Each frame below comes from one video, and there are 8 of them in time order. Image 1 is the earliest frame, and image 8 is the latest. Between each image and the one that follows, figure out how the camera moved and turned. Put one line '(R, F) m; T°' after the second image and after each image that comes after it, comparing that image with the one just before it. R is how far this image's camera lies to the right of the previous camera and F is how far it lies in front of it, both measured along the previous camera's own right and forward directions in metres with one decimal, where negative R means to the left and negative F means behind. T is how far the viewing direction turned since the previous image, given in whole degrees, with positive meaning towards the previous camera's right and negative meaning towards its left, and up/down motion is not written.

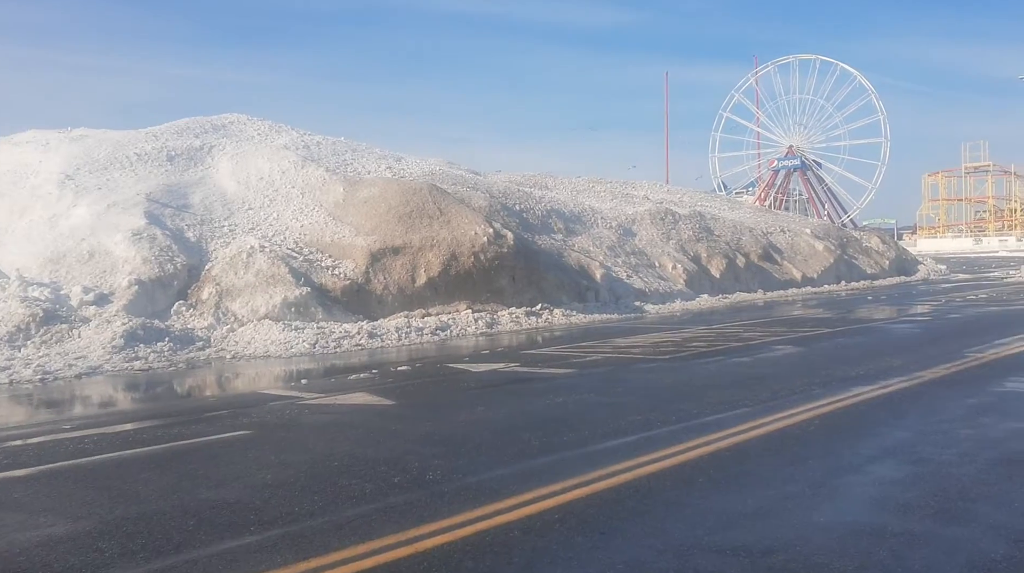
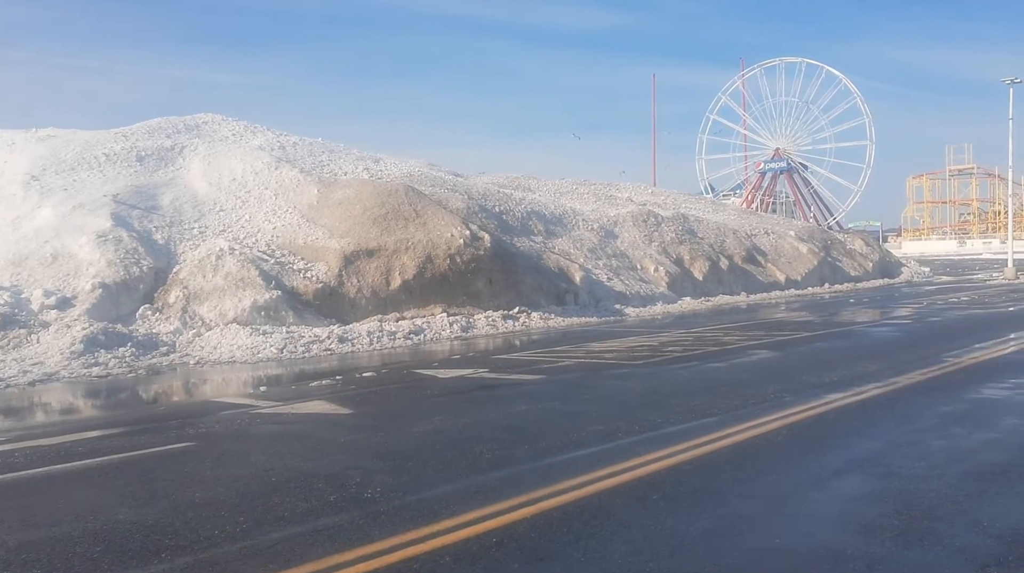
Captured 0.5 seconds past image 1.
(+0.3, +0.4) m; +1°
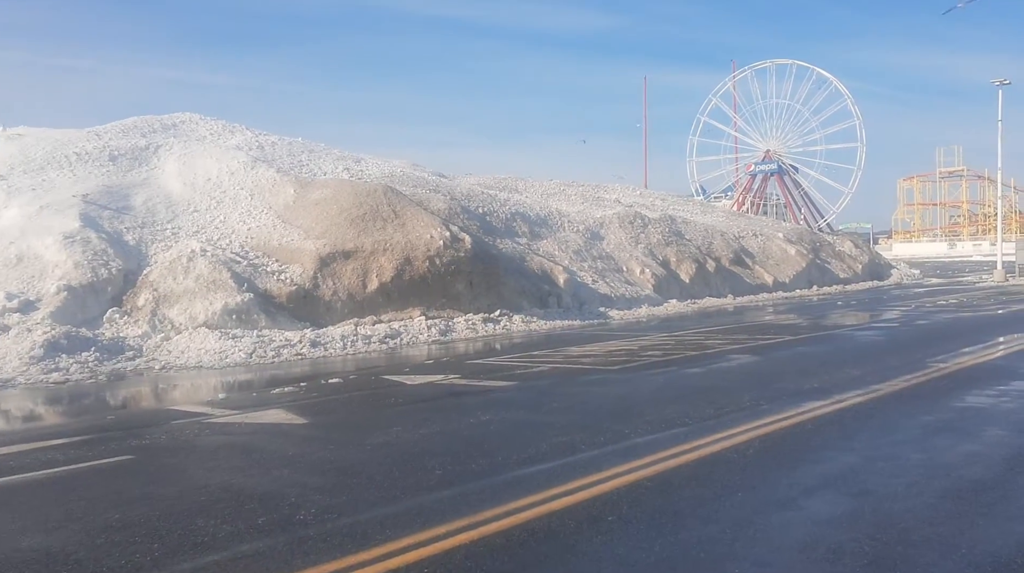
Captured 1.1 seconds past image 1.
(+0.3, +0.5) m; 0°
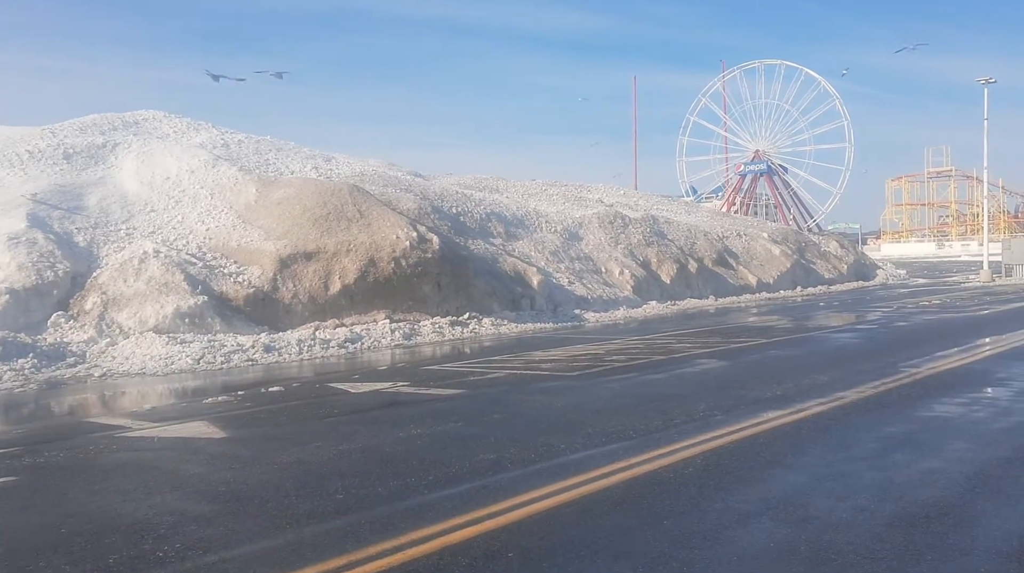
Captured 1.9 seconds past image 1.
(+0.6, +0.7) m; 0°
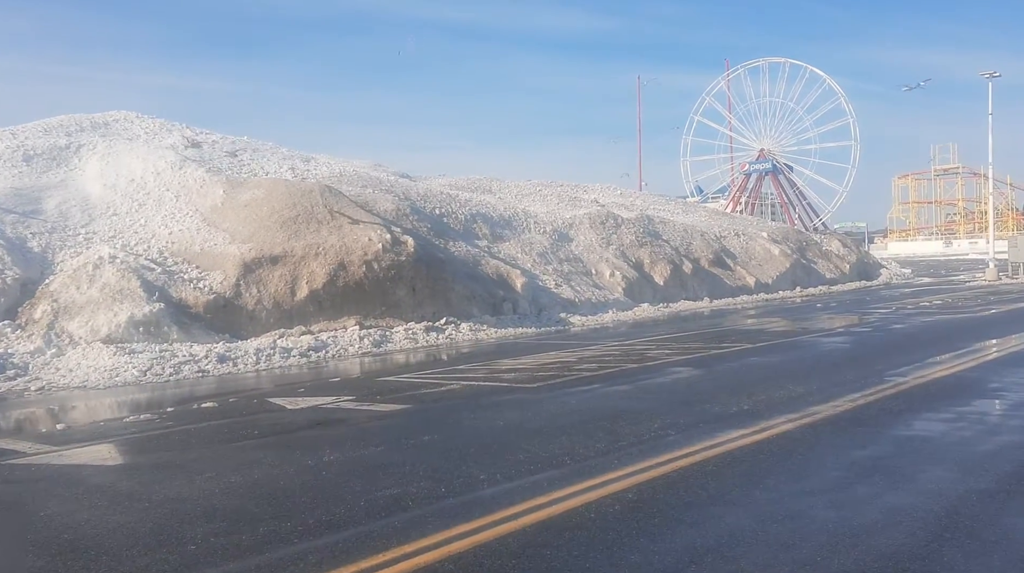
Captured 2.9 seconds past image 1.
(+0.7, +1.0) m; 0°
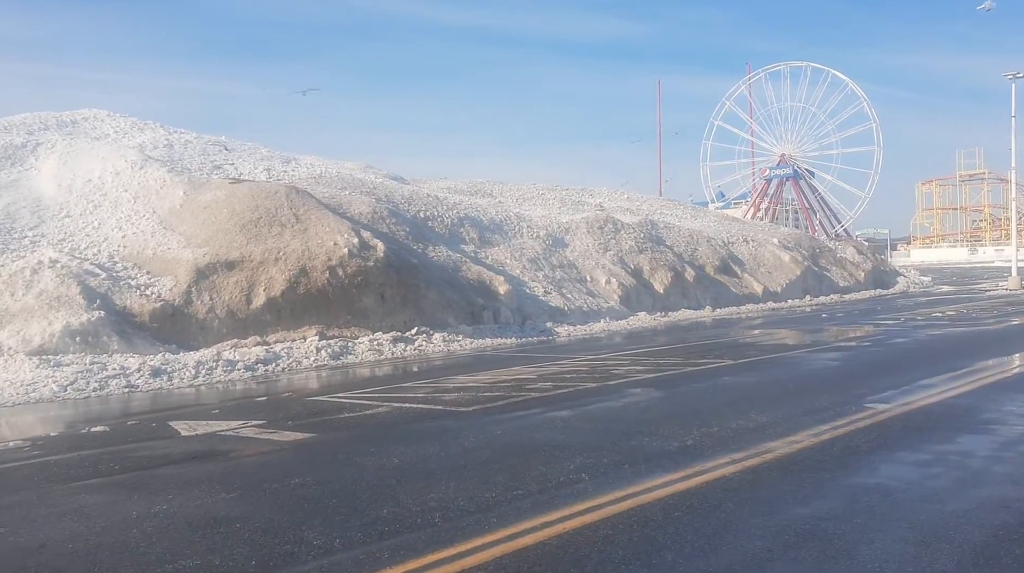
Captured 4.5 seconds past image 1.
(+1.1, +1.4) m; -1°
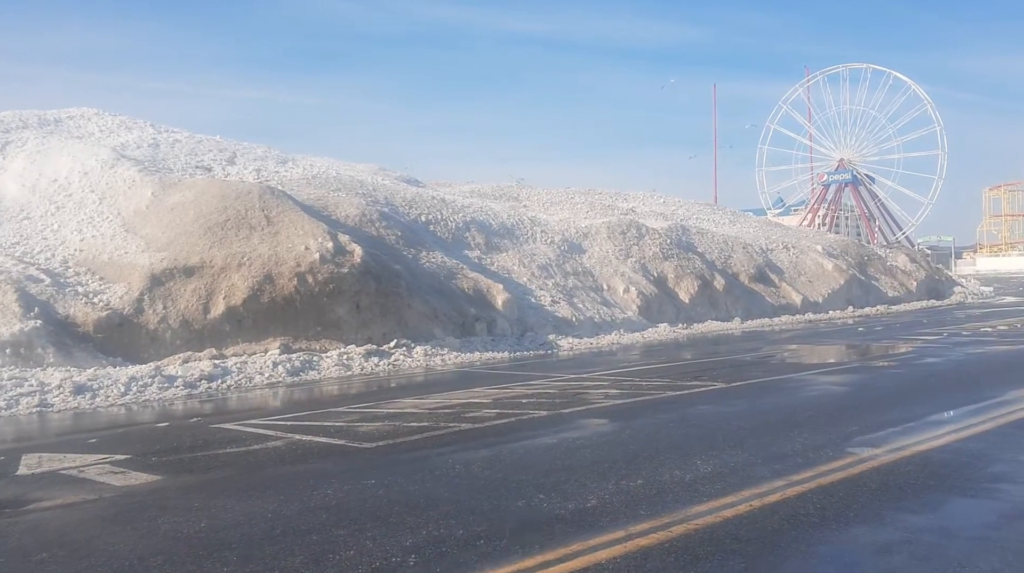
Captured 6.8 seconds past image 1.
(+1.4, +1.9) m; -3°
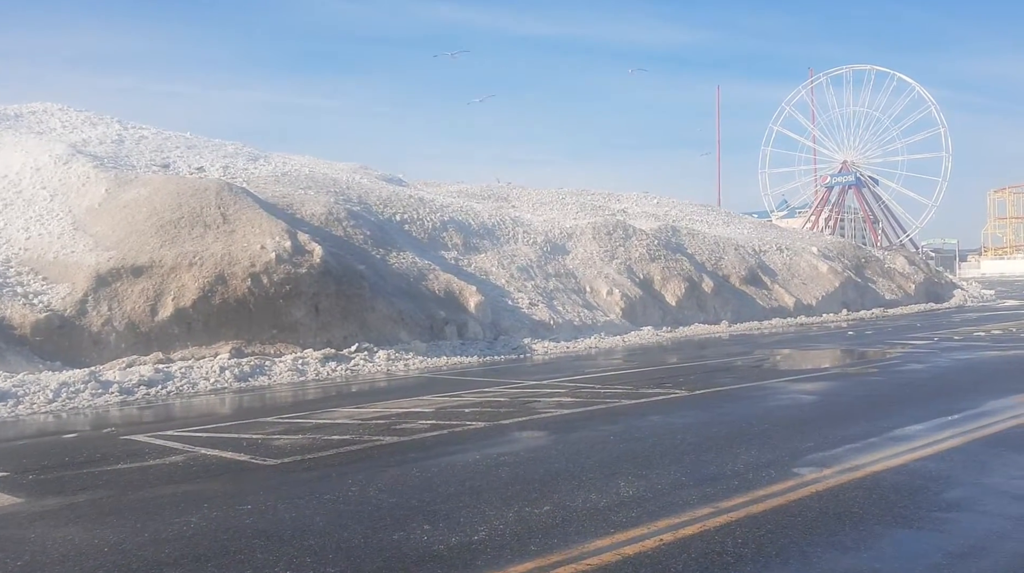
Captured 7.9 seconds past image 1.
(+0.8, +0.9) m; 0°
